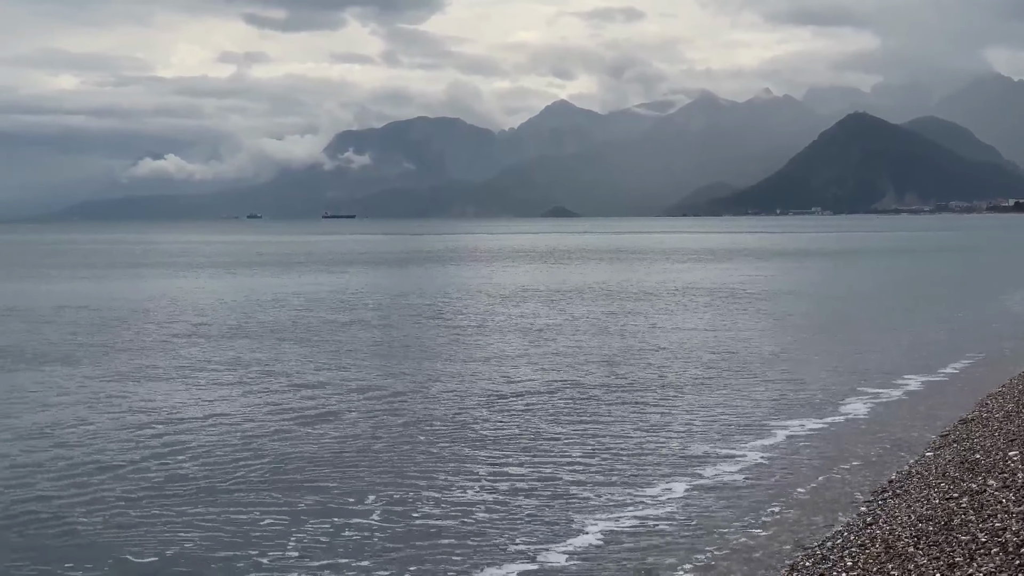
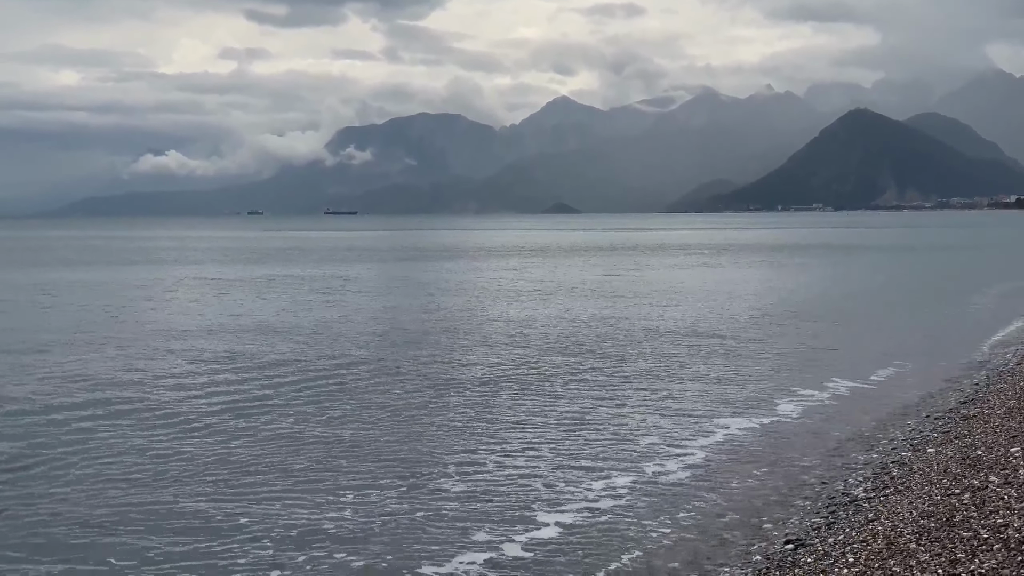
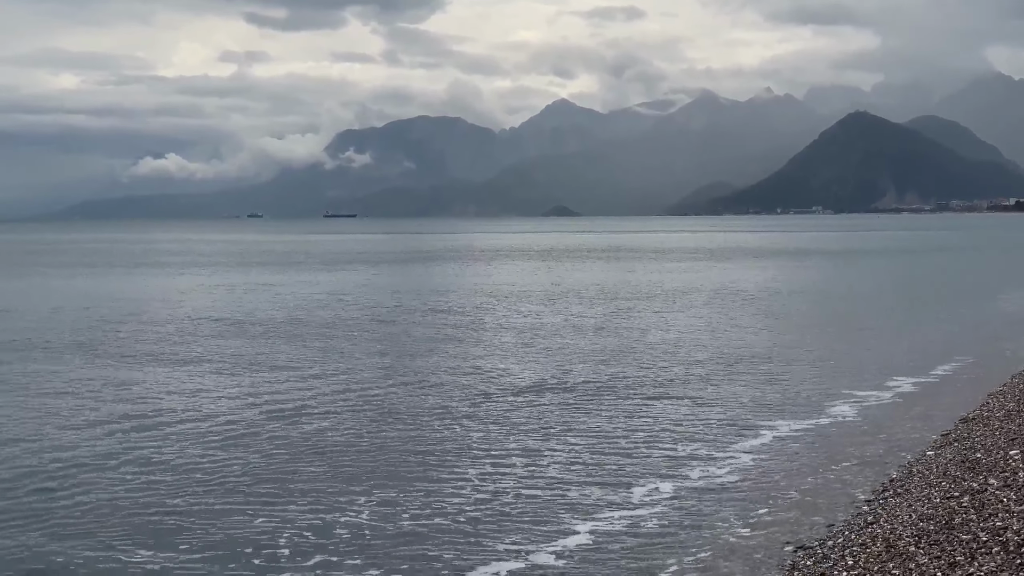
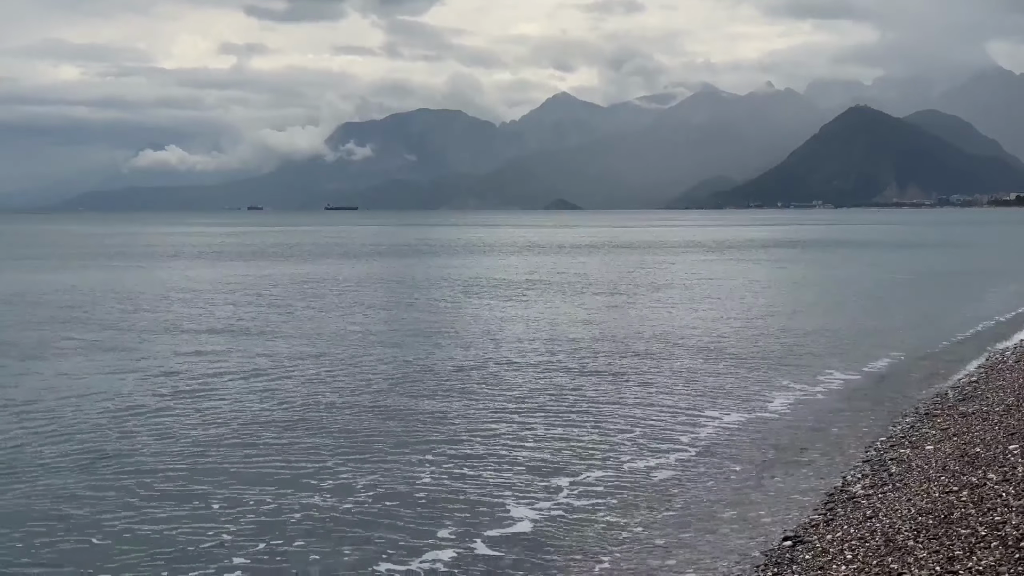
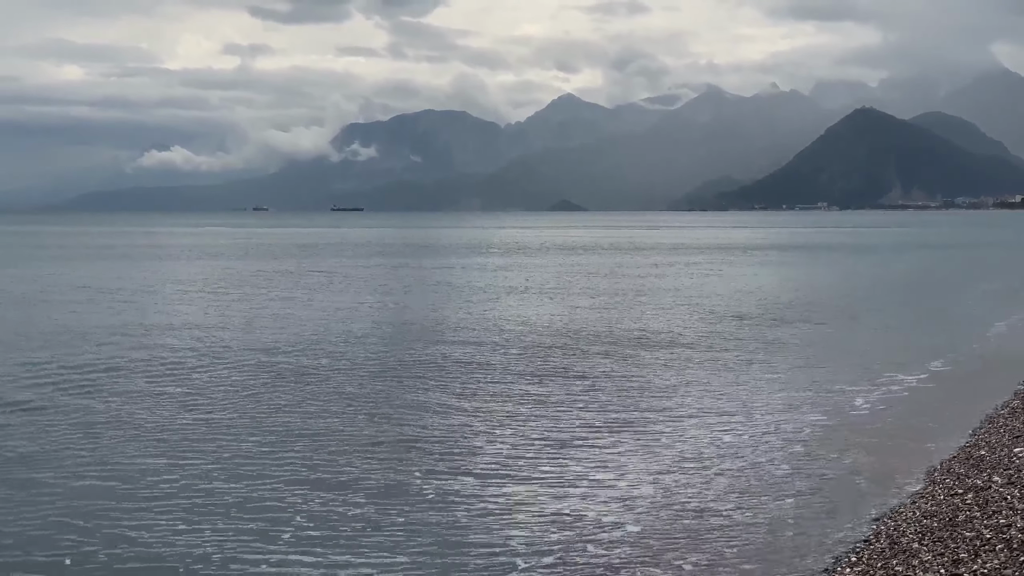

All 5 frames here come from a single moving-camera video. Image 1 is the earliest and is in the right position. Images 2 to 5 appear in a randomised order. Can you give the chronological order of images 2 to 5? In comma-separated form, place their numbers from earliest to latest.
3, 2, 4, 5
